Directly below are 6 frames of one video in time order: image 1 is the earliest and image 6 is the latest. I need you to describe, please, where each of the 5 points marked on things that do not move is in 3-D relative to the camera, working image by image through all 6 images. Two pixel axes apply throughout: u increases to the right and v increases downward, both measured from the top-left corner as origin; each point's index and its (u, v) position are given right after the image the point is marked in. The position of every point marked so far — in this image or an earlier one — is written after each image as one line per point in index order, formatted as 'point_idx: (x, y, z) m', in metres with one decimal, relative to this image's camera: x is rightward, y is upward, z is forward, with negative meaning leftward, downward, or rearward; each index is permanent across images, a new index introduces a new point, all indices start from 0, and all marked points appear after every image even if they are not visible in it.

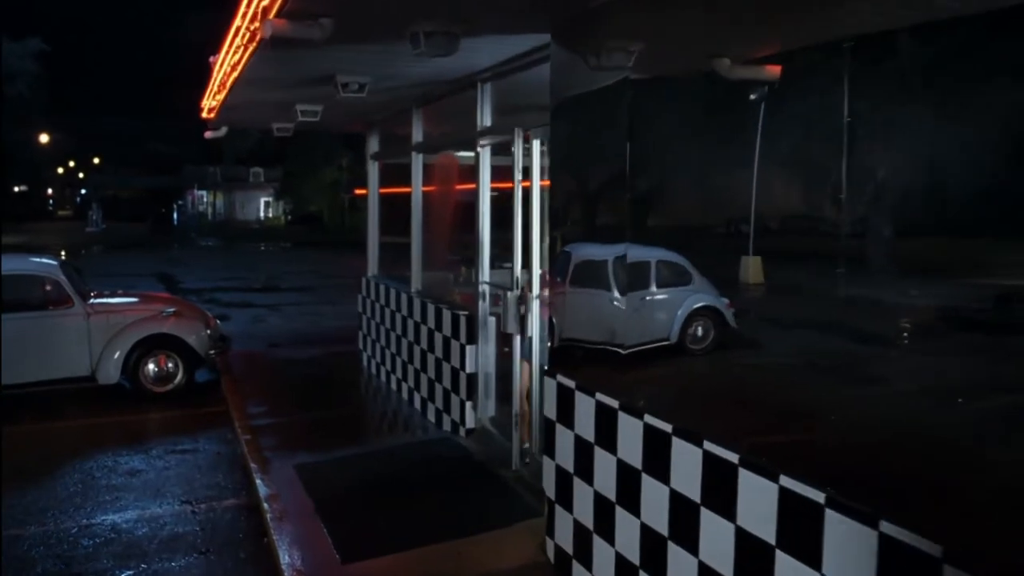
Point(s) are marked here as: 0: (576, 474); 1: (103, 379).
0: (+0.3, -0.9, +4.4) m
1: (-4.3, -1.0, +9.7) m
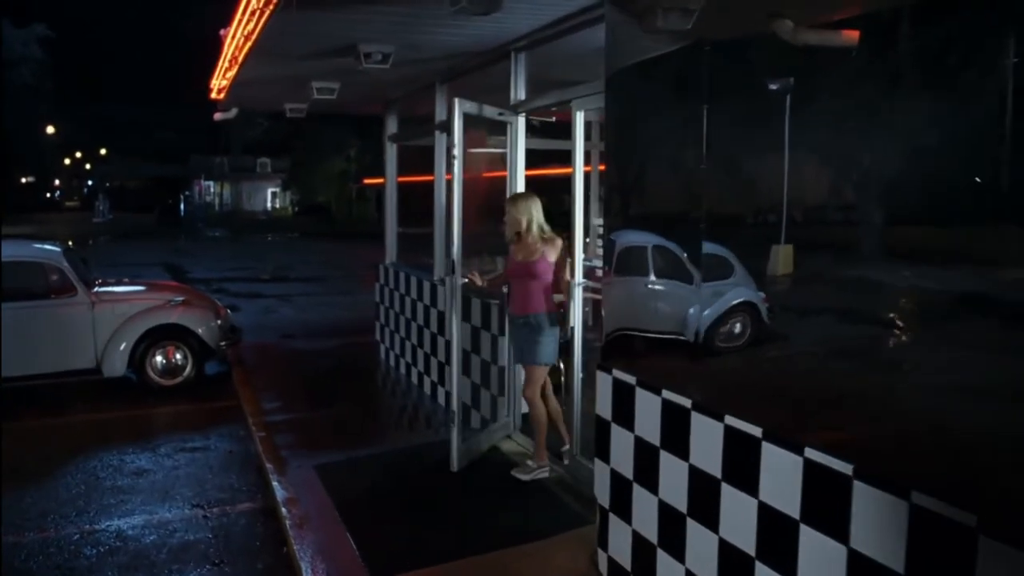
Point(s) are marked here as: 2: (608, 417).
0: (+0.5, -0.8, +3.9) m
1: (-4.0, -0.8, +9.3) m
2: (+0.4, -0.6, +4.2) m
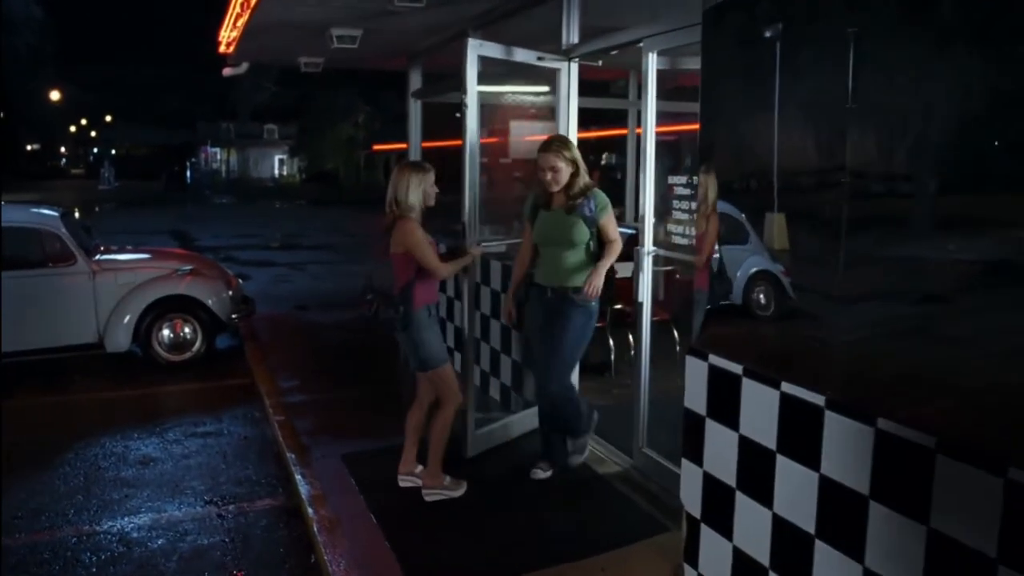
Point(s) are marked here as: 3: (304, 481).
0: (+0.8, -0.7, +3.3) m
1: (-3.7, -0.5, +8.6) m
2: (+0.7, -0.5, +3.5) m
3: (-1.1, -1.0, +4.9) m
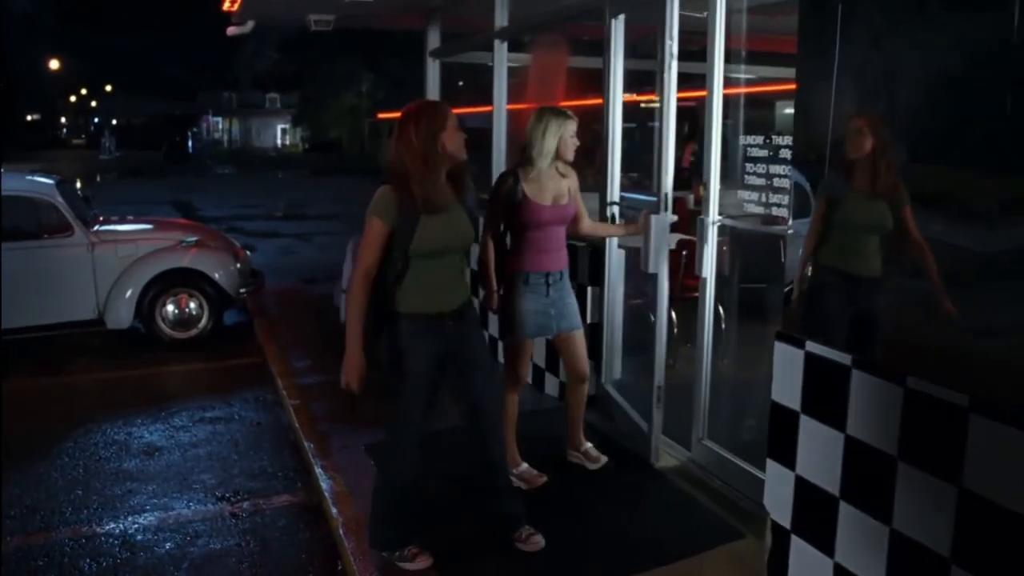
0: (+1.0, -0.6, +2.8) m
1: (-3.5, -0.3, +8.2) m
2: (+0.9, -0.4, +3.0) m
3: (-0.9, -0.9, +4.4) m
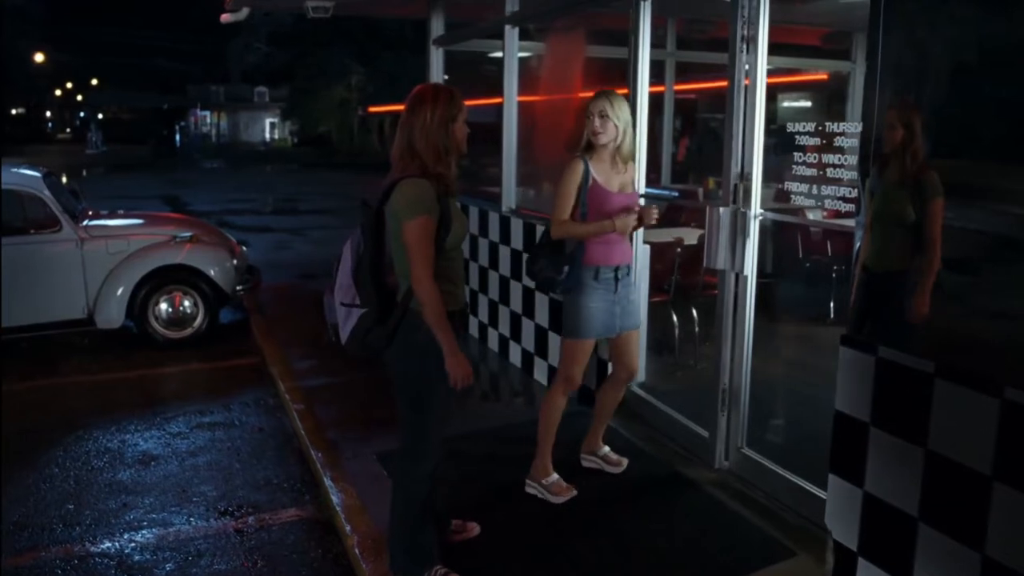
0: (+1.1, -0.6, +2.5) m
1: (-3.4, -0.3, +7.8) m
2: (+1.0, -0.4, +2.7) m
3: (-0.8, -0.9, +4.1) m
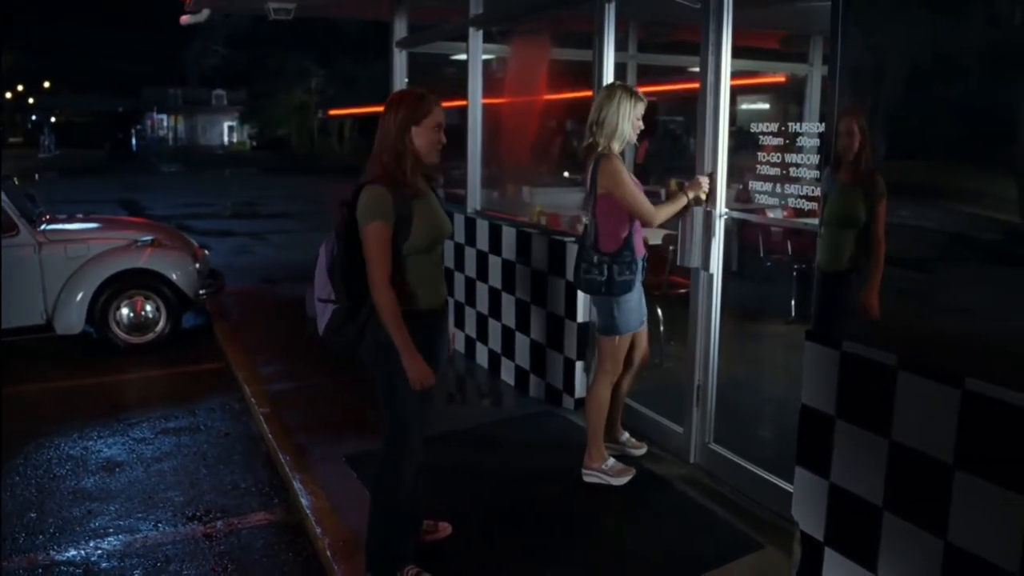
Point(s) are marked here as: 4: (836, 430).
0: (+1.1, -0.6, +2.6) m
1: (-3.7, -0.3, +7.7) m
2: (+0.9, -0.4, +2.8) m
3: (-0.9, -0.9, +4.1) m
4: (+1.0, -0.4, +2.8) m
